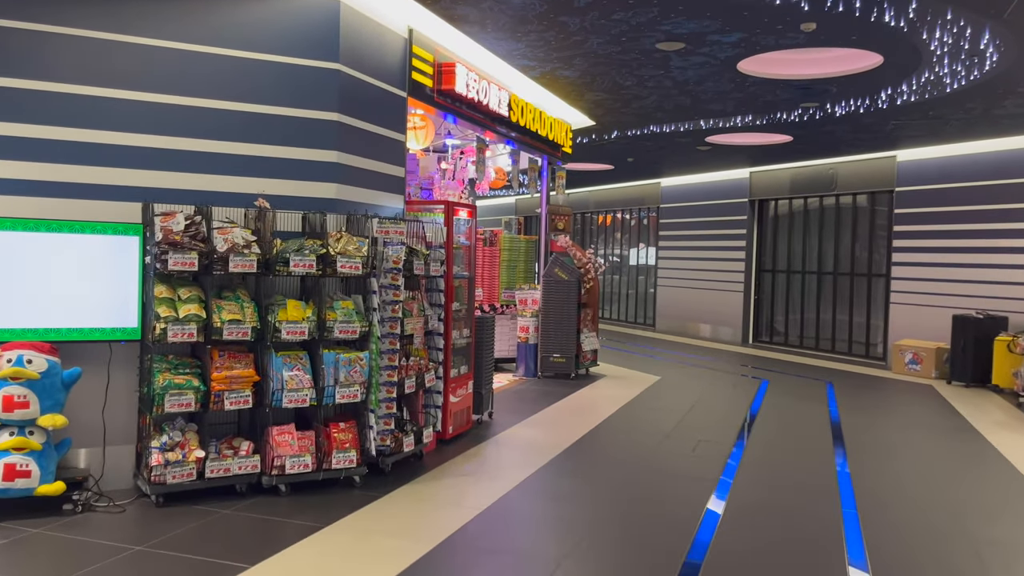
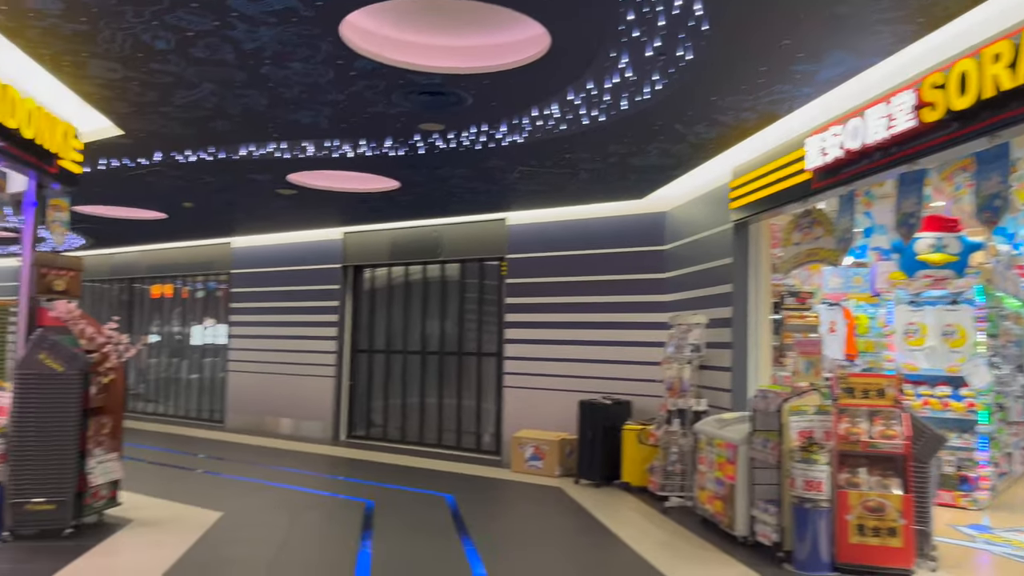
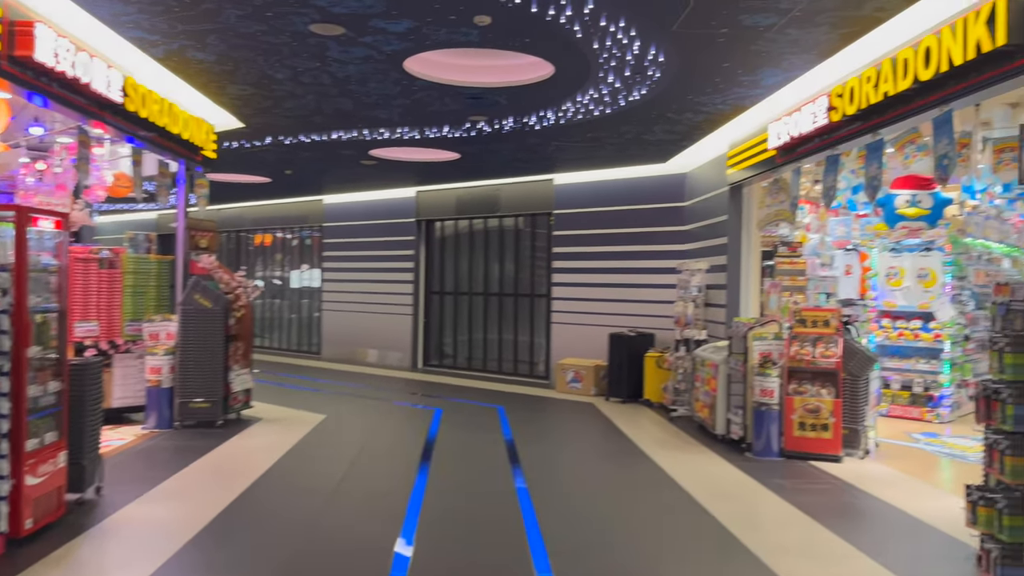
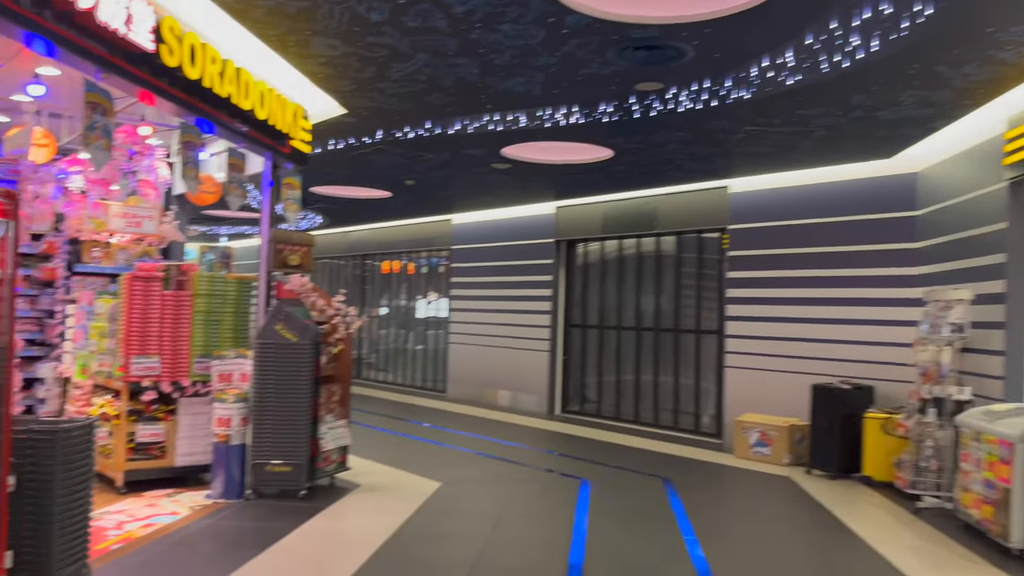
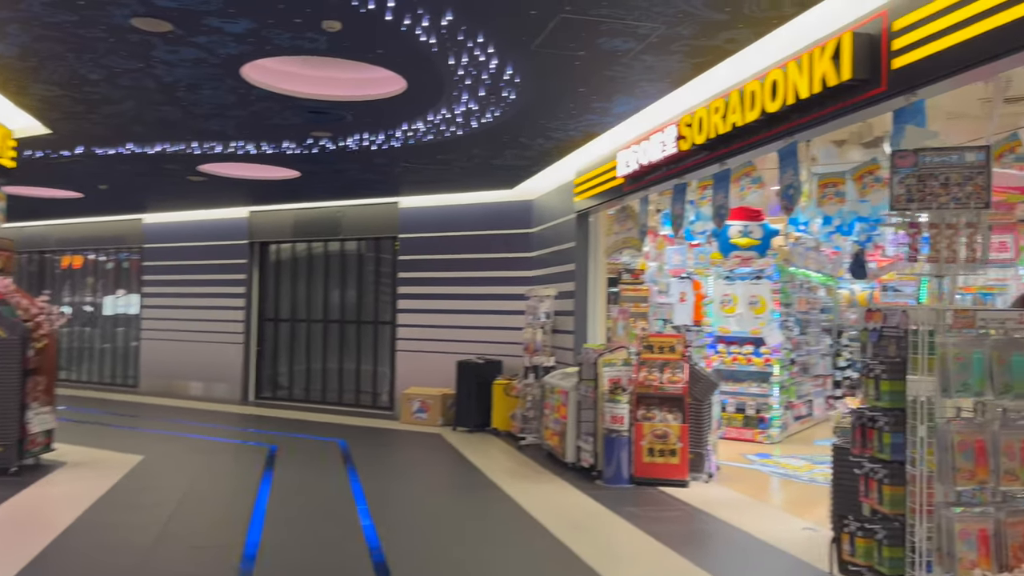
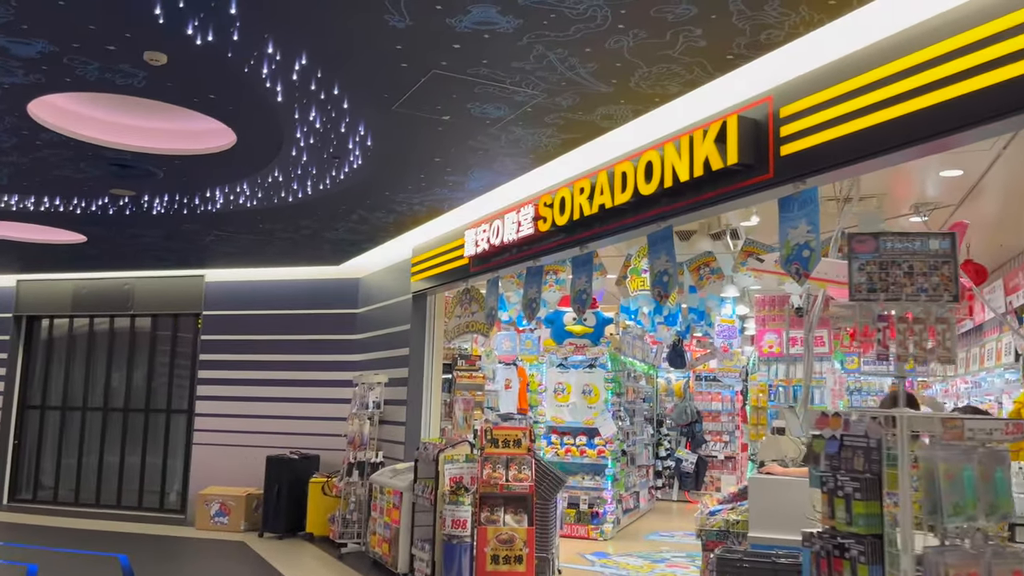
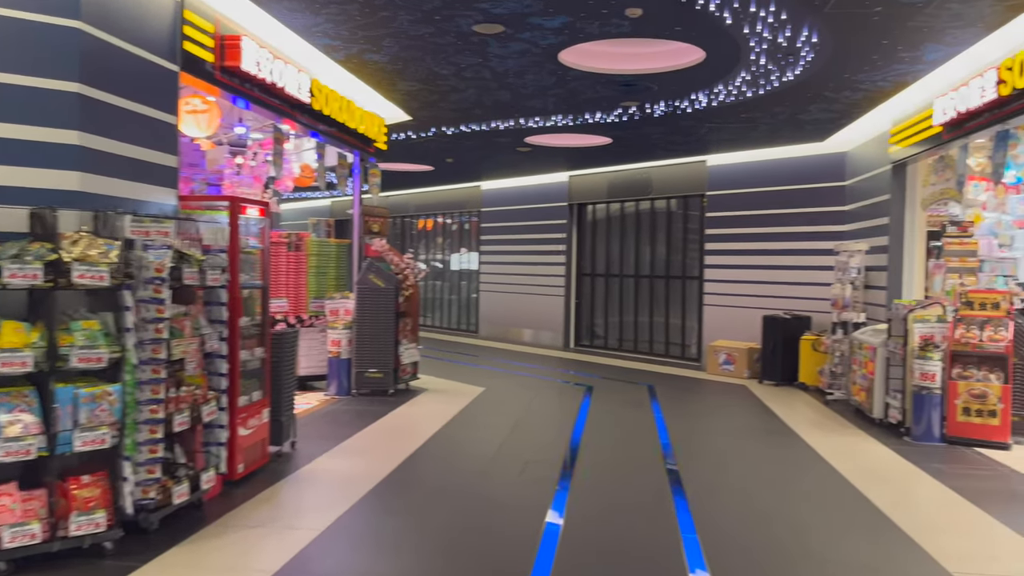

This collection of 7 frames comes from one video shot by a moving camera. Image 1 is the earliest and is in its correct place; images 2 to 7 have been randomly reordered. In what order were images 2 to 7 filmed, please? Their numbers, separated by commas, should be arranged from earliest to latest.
7, 3, 5, 6, 2, 4
